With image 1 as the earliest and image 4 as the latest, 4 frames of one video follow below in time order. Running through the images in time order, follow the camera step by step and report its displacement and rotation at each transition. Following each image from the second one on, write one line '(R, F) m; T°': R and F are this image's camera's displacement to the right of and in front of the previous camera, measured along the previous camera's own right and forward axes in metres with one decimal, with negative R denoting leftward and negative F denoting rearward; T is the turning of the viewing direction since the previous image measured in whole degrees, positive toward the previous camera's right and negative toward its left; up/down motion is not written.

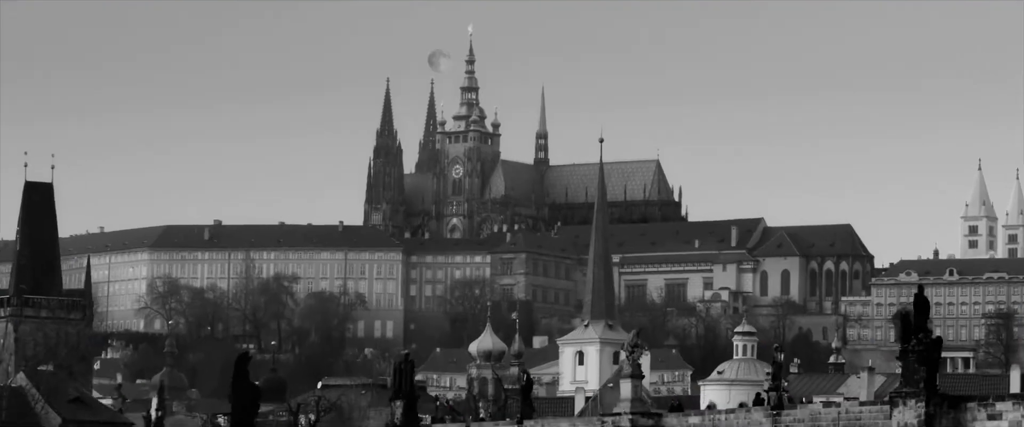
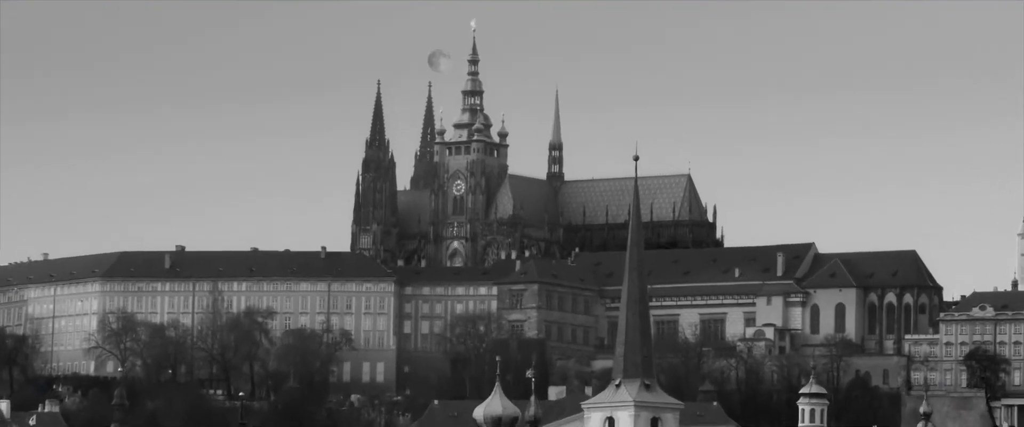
(-0.5, +23.1) m; 0°
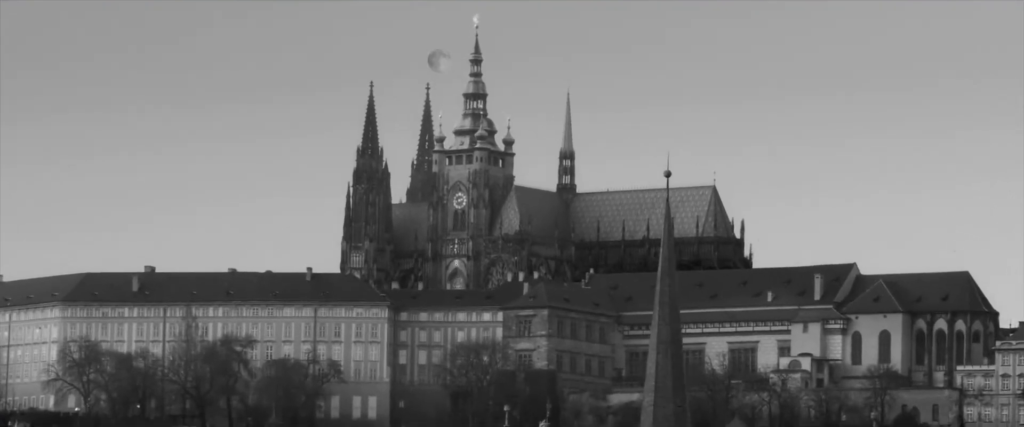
(-0.3, +14.6) m; 0°
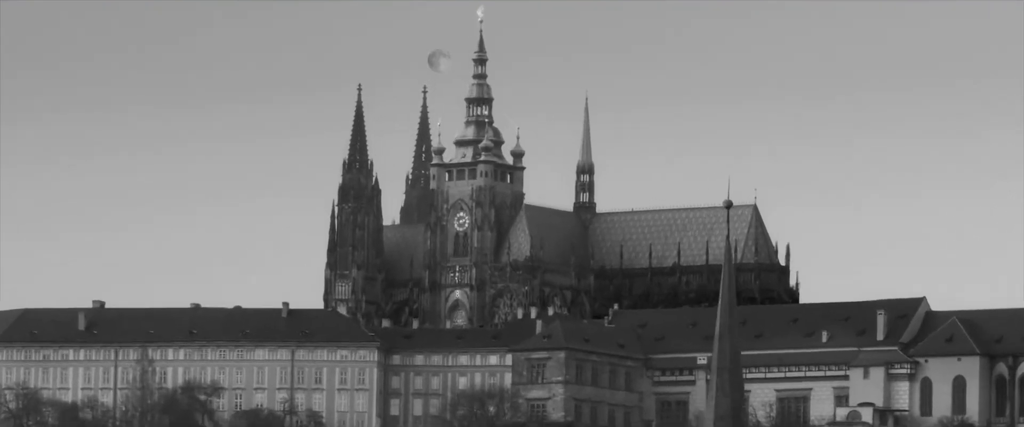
(-0.4, +18.7) m; 0°
